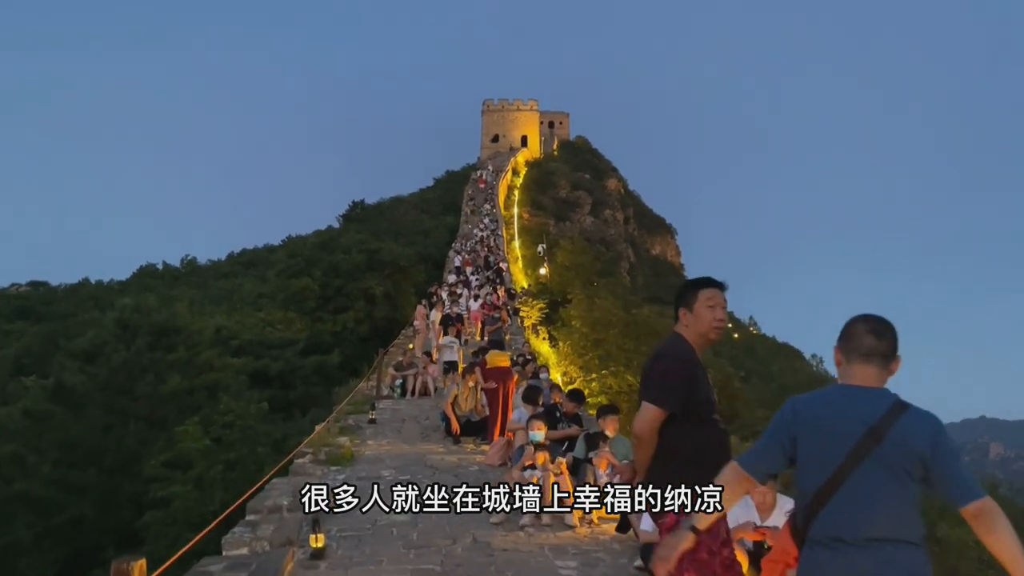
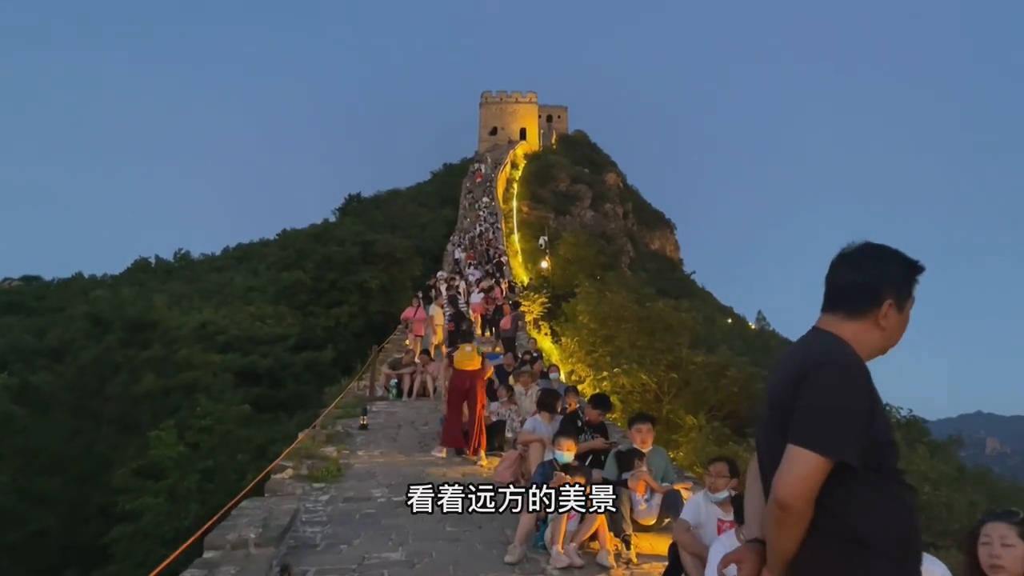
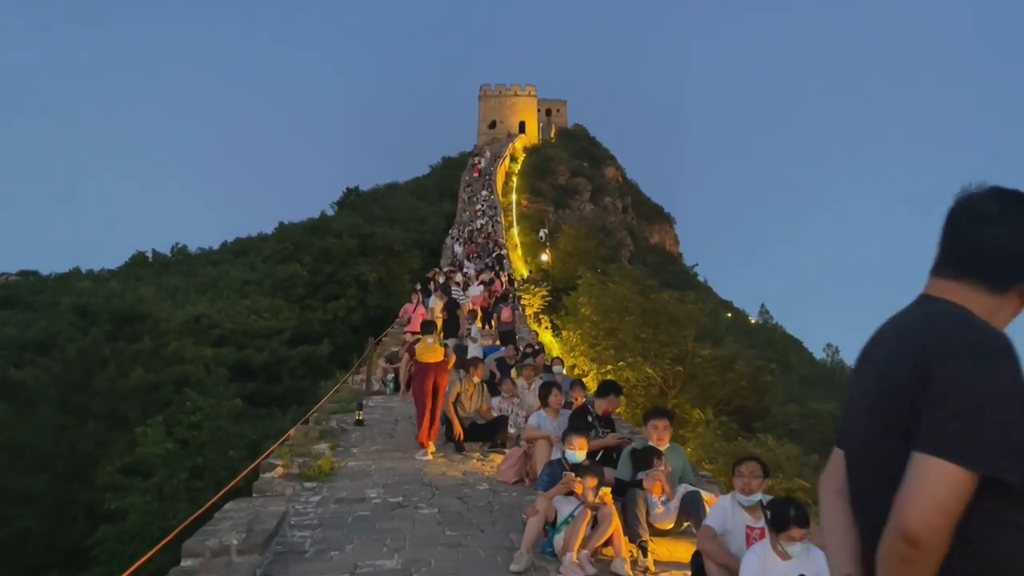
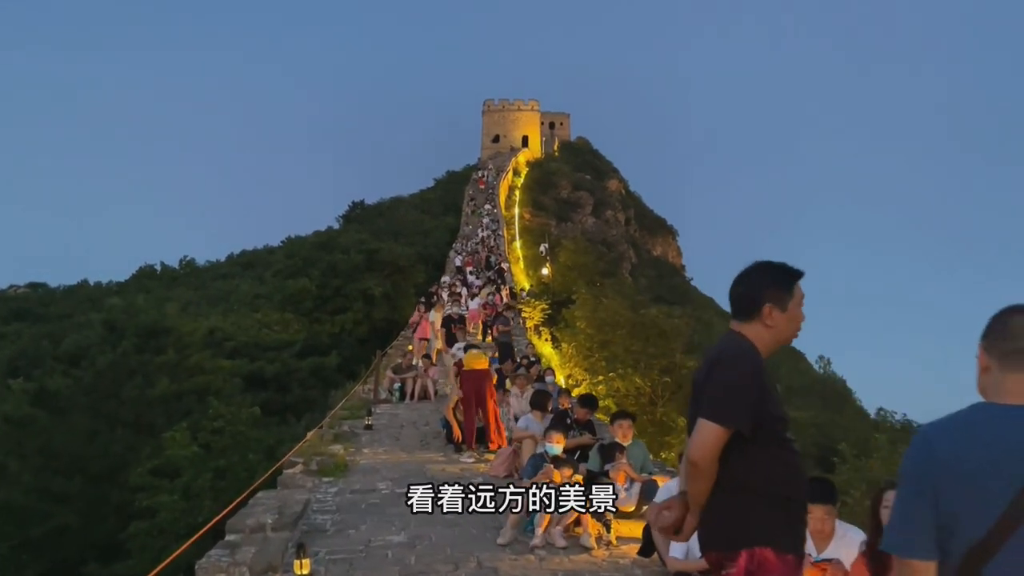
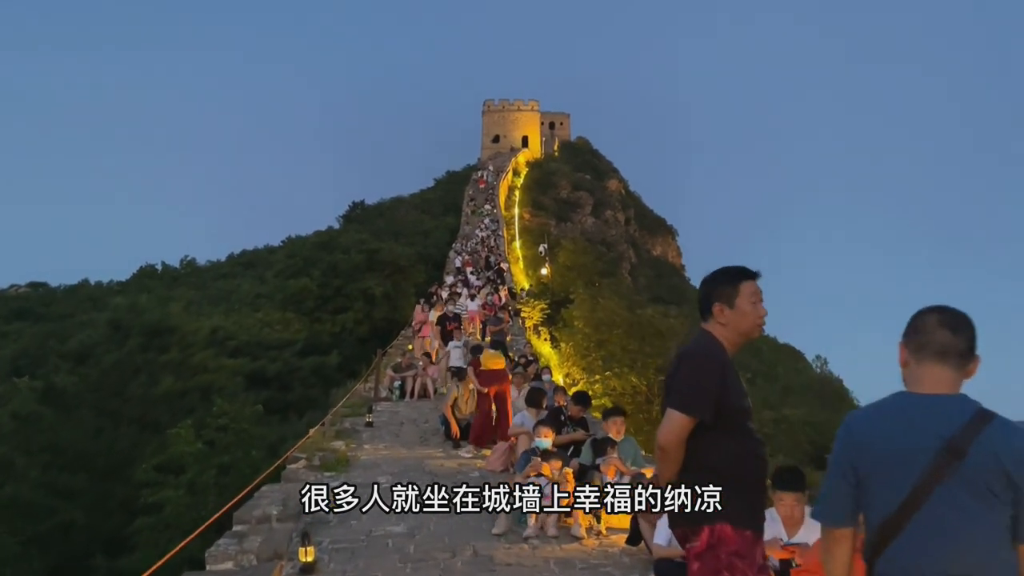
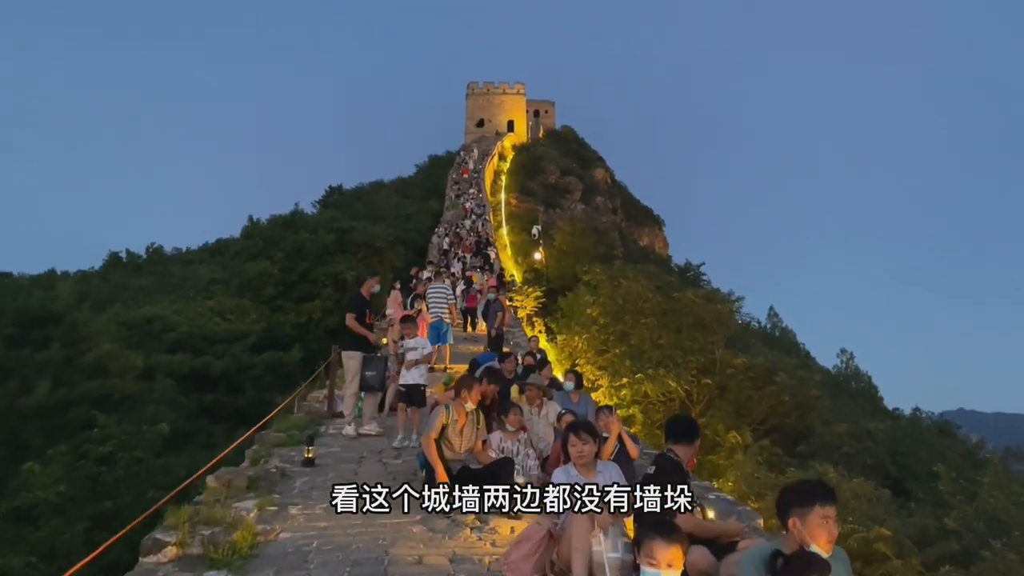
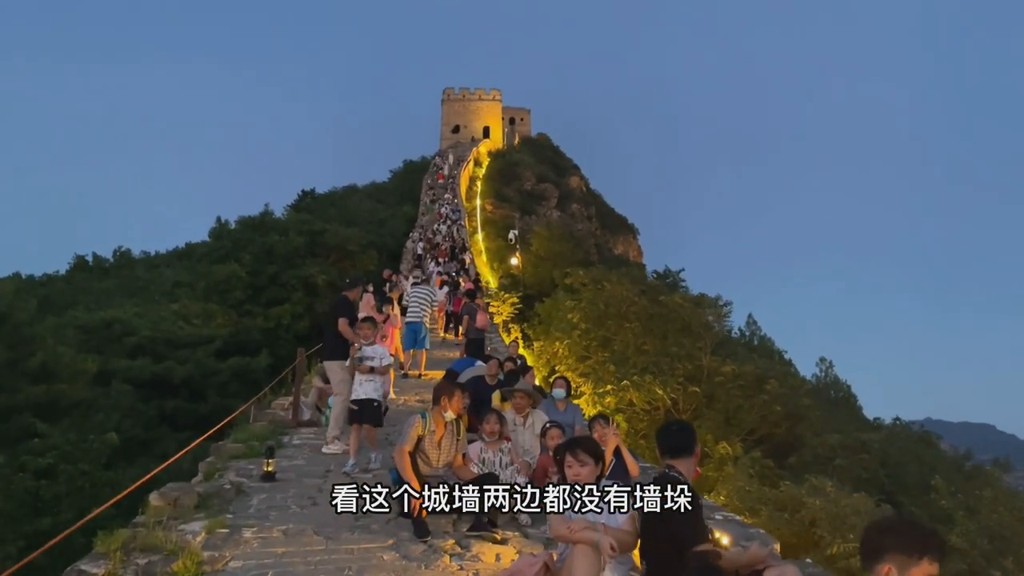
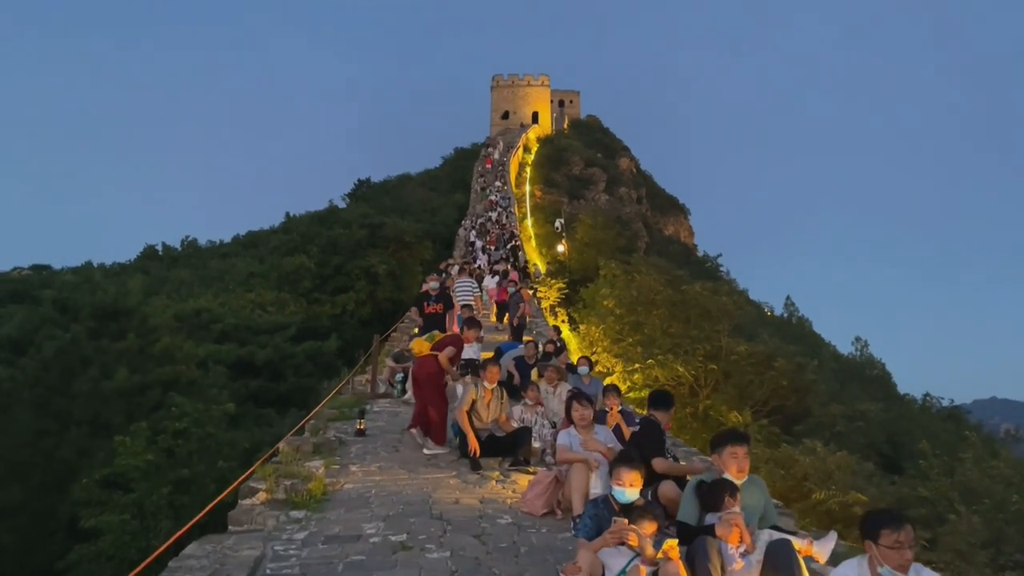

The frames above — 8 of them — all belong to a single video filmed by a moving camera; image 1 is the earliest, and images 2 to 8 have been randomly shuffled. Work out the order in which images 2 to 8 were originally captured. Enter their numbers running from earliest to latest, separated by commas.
5, 4, 2, 3, 8, 6, 7
